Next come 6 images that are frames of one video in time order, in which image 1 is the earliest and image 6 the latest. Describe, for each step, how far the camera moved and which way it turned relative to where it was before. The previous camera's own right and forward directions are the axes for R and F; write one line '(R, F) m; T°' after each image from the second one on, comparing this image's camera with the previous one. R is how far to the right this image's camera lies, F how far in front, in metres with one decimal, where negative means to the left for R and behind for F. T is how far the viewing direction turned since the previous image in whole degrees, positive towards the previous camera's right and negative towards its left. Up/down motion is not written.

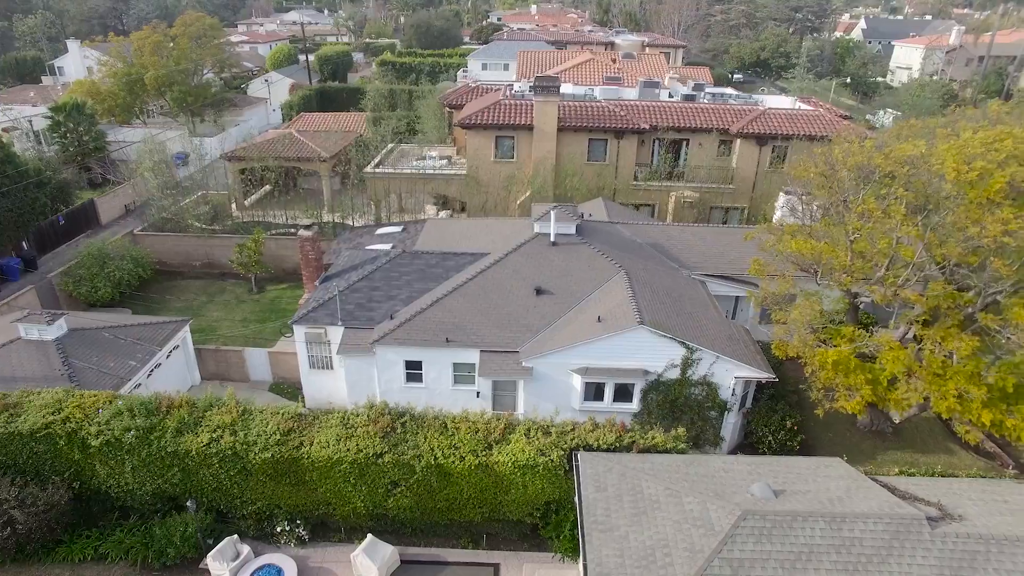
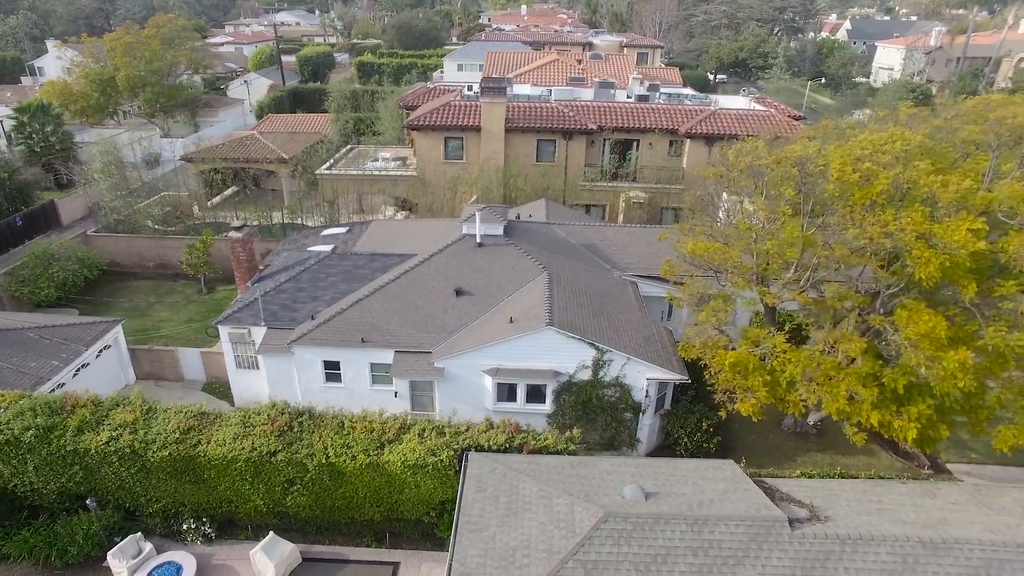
(+2.4, -0.1) m; 0°
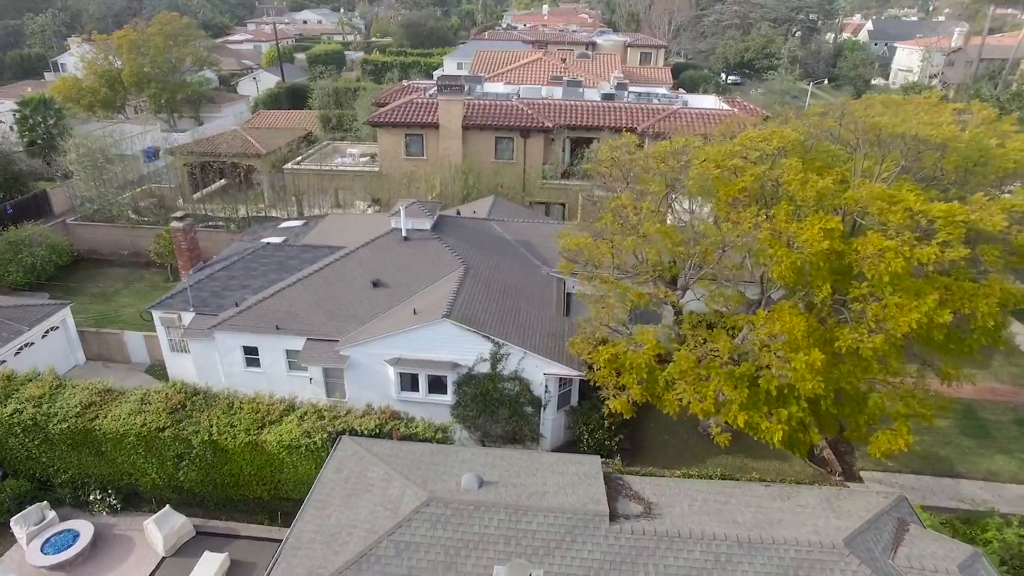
(+3.5, -0.2) m; -3°
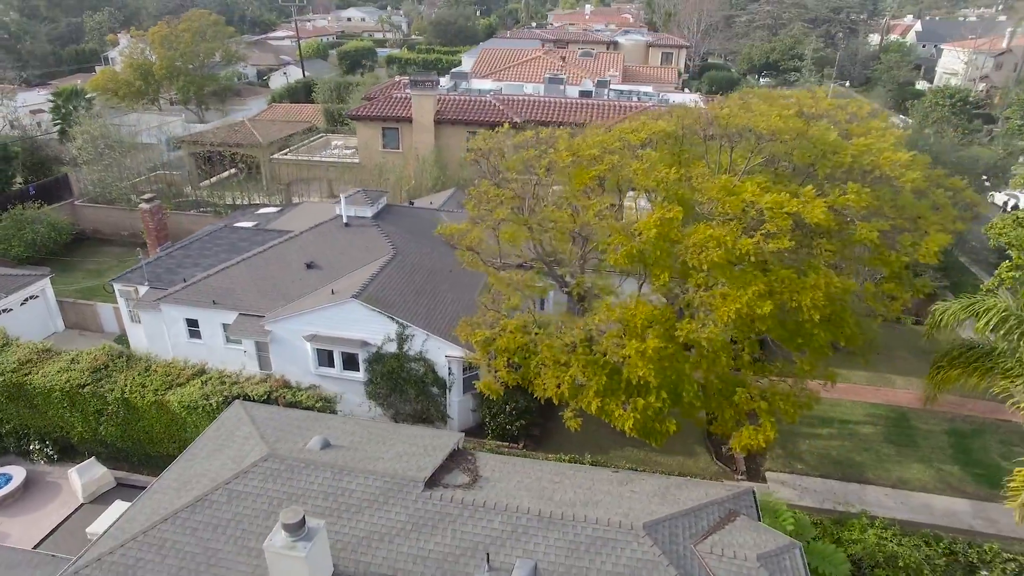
(+4.0, -0.5) m; -5°
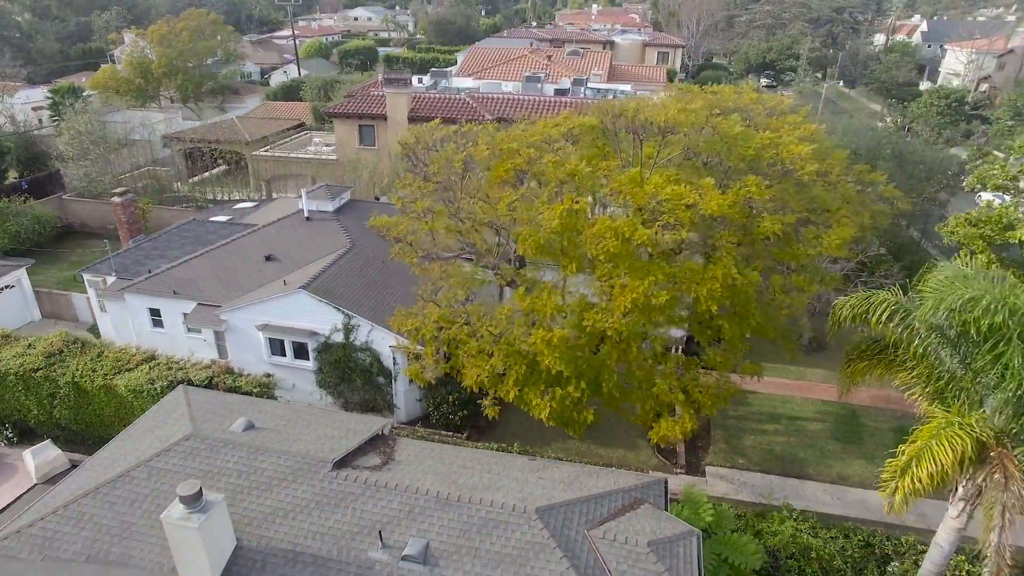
(+2.0, -0.3) m; -1°
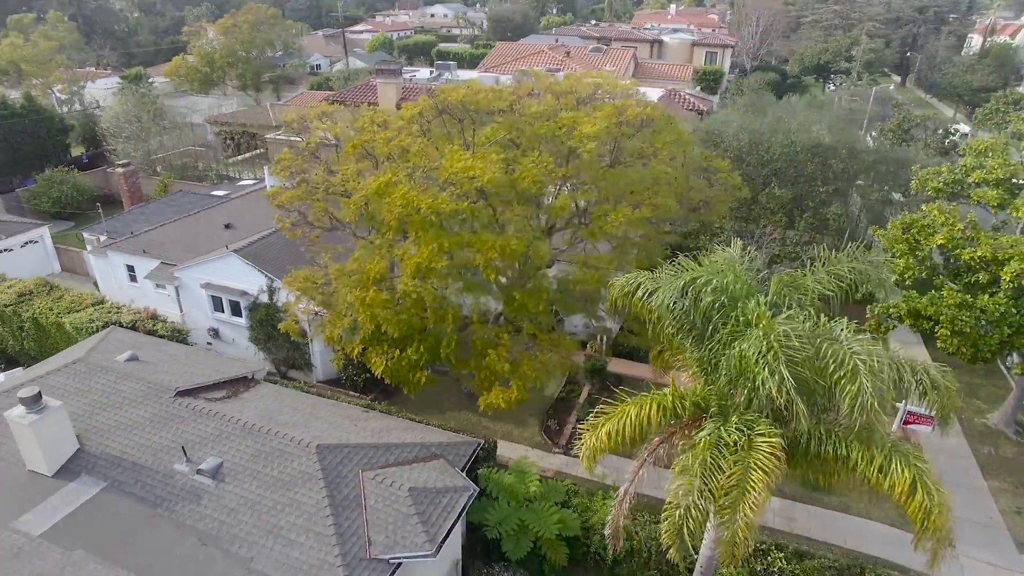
(+5.5, -0.7) m; -8°
